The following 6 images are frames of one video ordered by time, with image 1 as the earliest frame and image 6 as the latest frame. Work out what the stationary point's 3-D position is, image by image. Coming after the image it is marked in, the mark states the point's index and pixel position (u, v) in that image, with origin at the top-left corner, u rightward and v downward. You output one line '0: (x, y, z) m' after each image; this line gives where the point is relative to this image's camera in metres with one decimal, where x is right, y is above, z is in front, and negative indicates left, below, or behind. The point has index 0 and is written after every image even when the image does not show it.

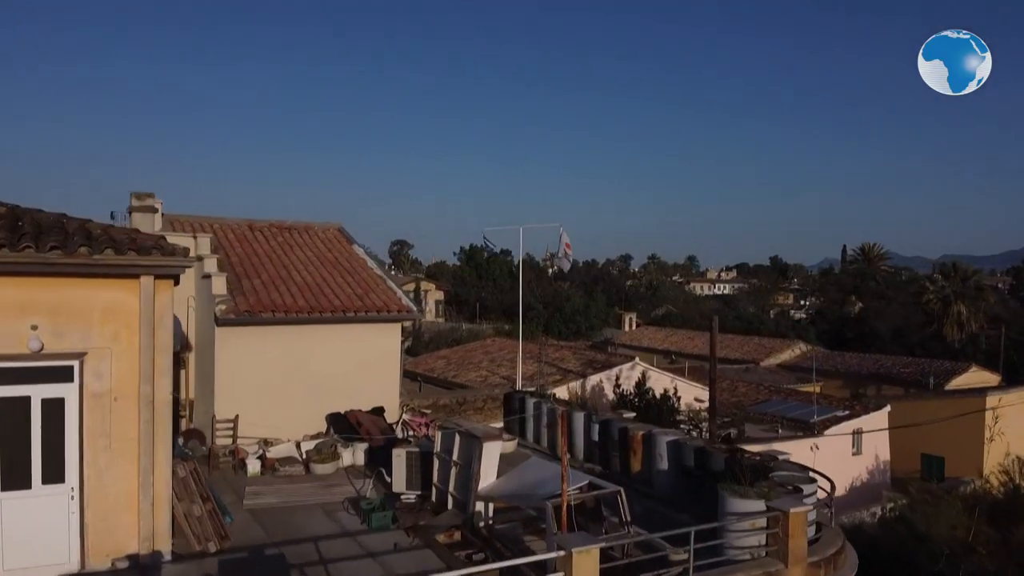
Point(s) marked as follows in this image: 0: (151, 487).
0: (-2.7, -1.5, +6.1) m
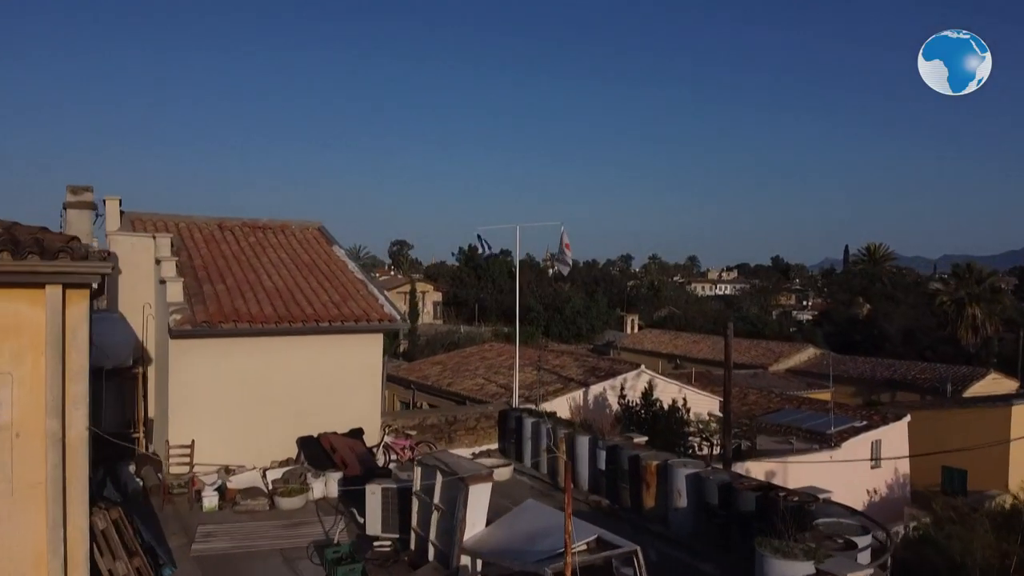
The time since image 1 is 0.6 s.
0: (-2.8, -1.6, +5.0) m
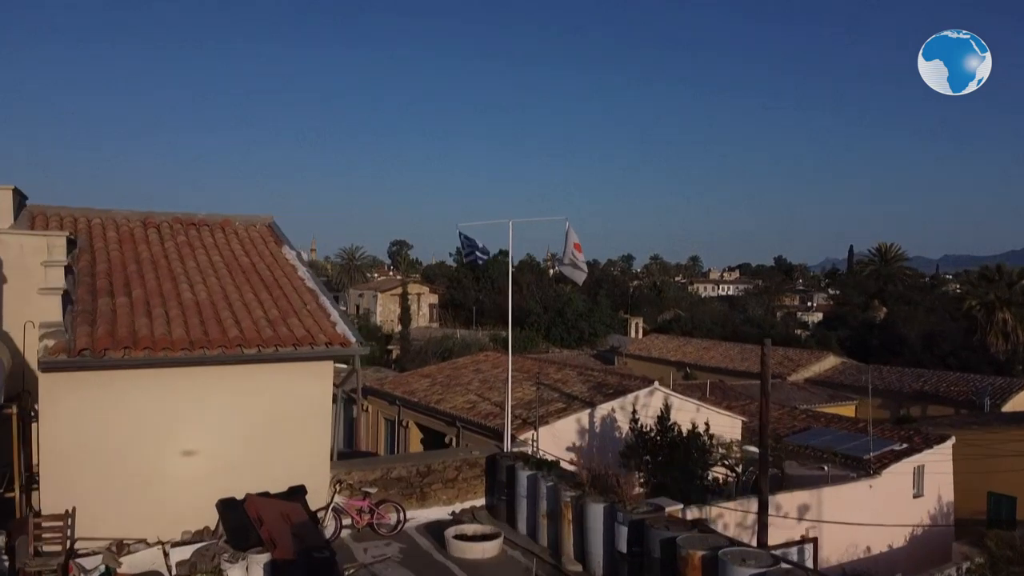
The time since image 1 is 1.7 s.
0: (-2.9, -1.7, +2.9) m
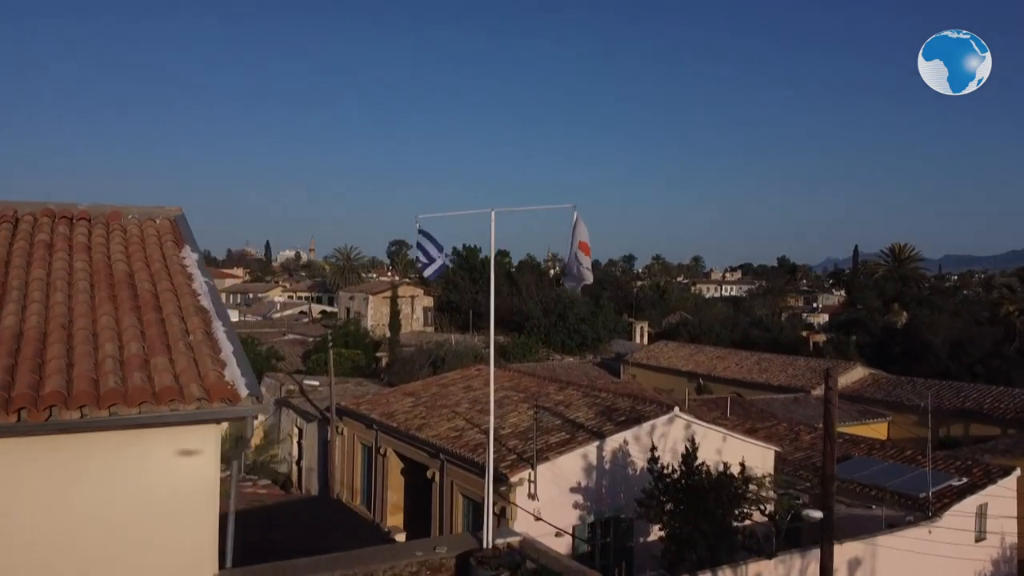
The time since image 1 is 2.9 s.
0: (-3.0, -1.8, +0.6) m
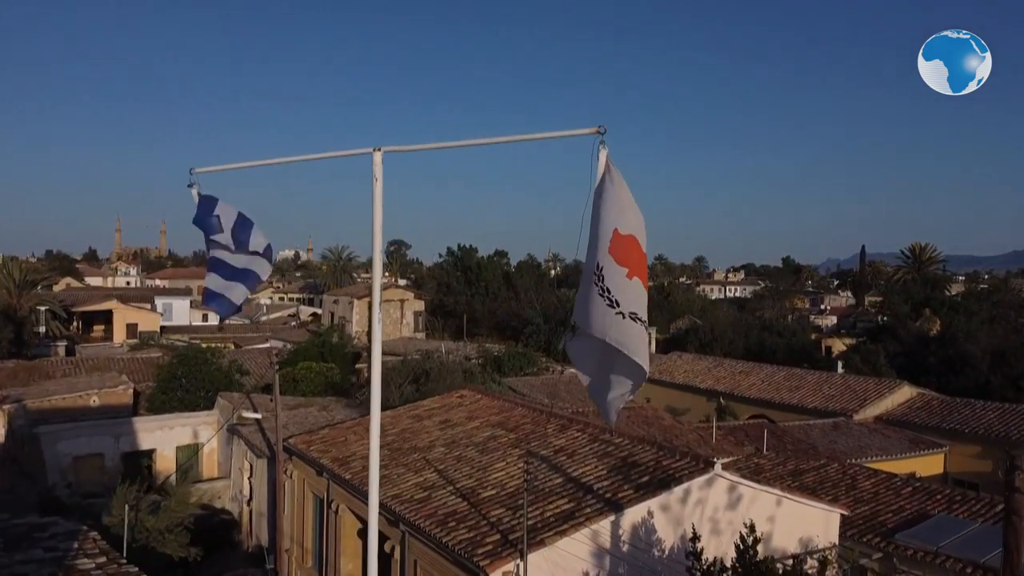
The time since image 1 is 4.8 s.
0: (-3.2, -2.0, -2.8) m
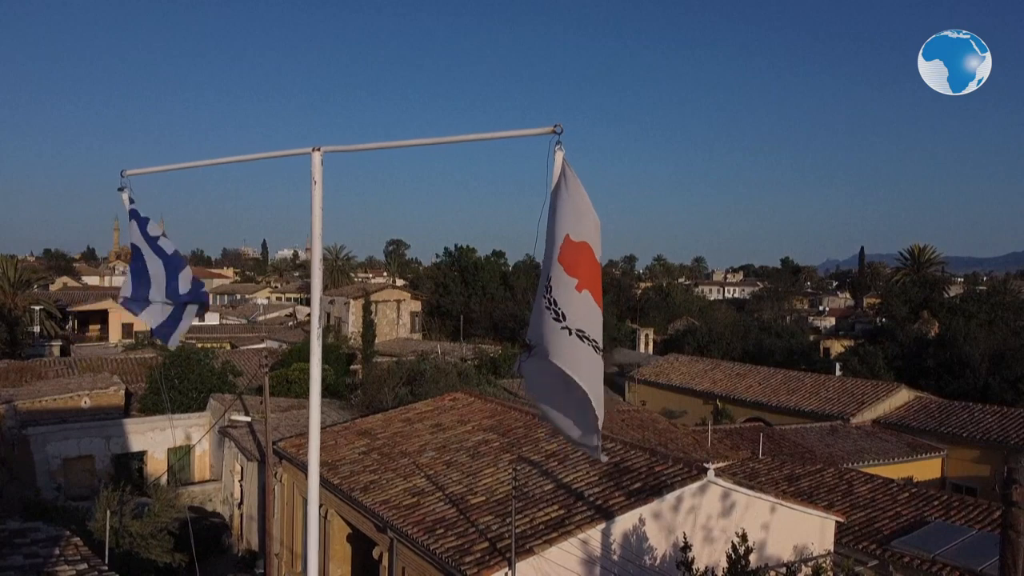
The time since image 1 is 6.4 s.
0: (-3.3, -2.0, -2.9) m
